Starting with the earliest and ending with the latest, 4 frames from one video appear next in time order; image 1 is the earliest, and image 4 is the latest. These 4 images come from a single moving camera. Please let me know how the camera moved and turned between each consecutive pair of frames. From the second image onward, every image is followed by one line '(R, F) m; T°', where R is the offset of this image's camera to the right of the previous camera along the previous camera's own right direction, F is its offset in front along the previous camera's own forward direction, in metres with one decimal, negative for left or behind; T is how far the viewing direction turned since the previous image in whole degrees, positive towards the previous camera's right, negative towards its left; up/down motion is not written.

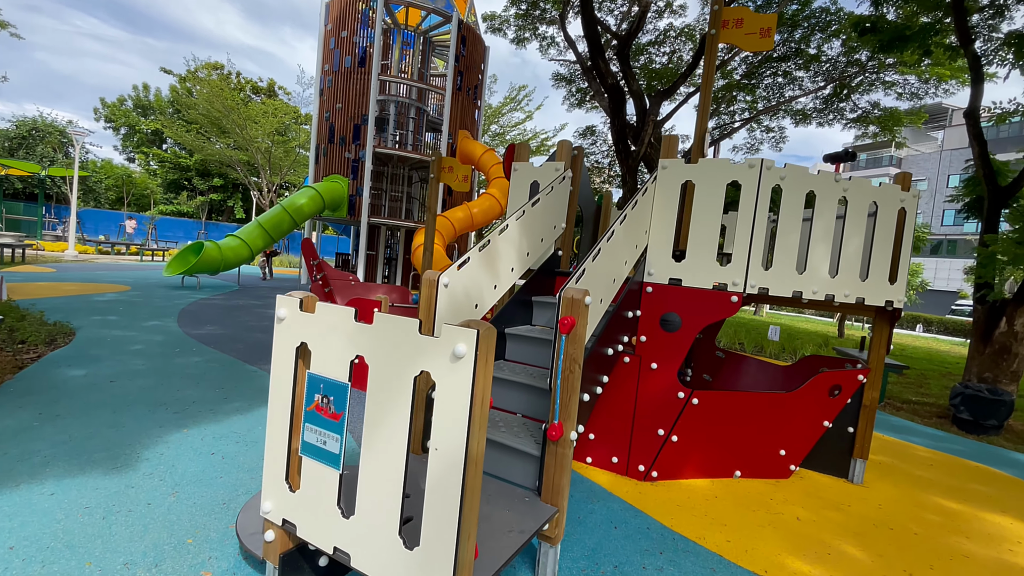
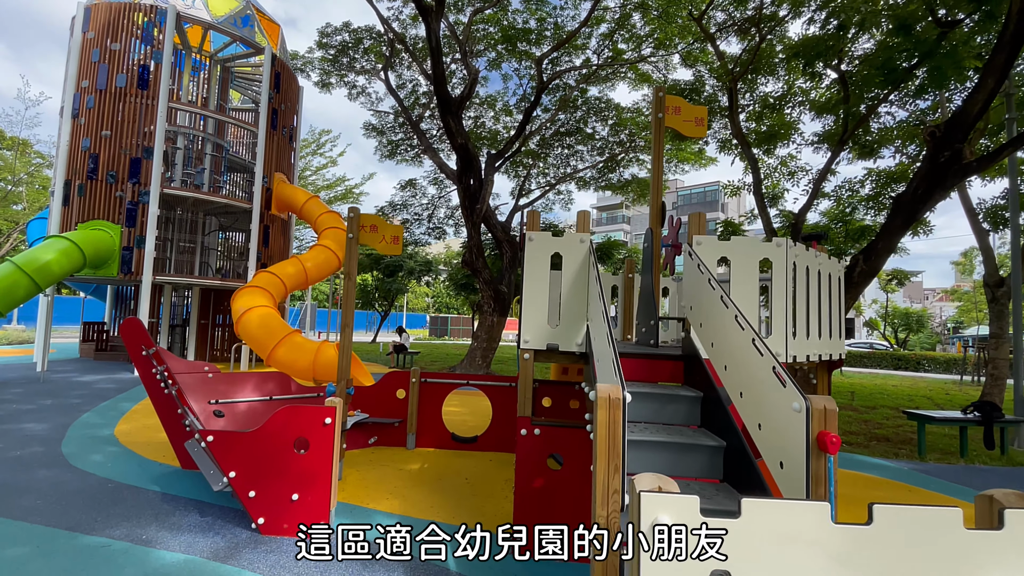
(-1.5, +0.9) m; +25°
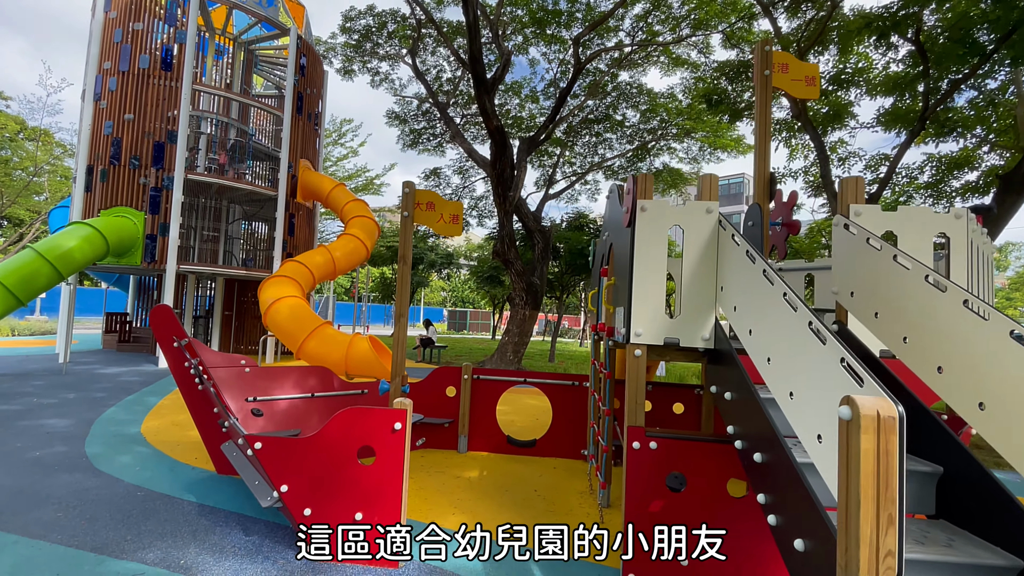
(-0.5, +0.6) m; -2°
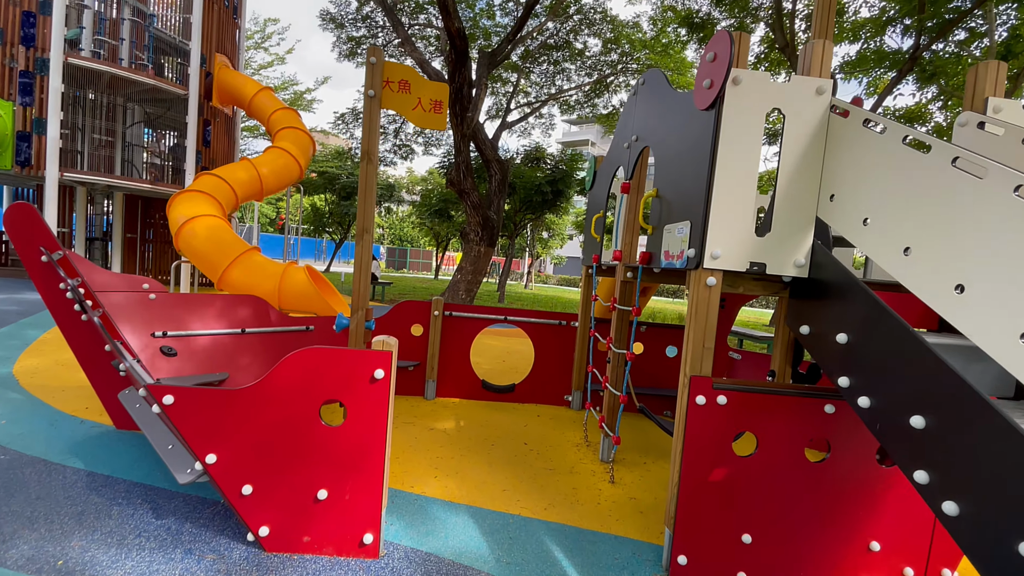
(-0.4, +0.8) m; +8°
